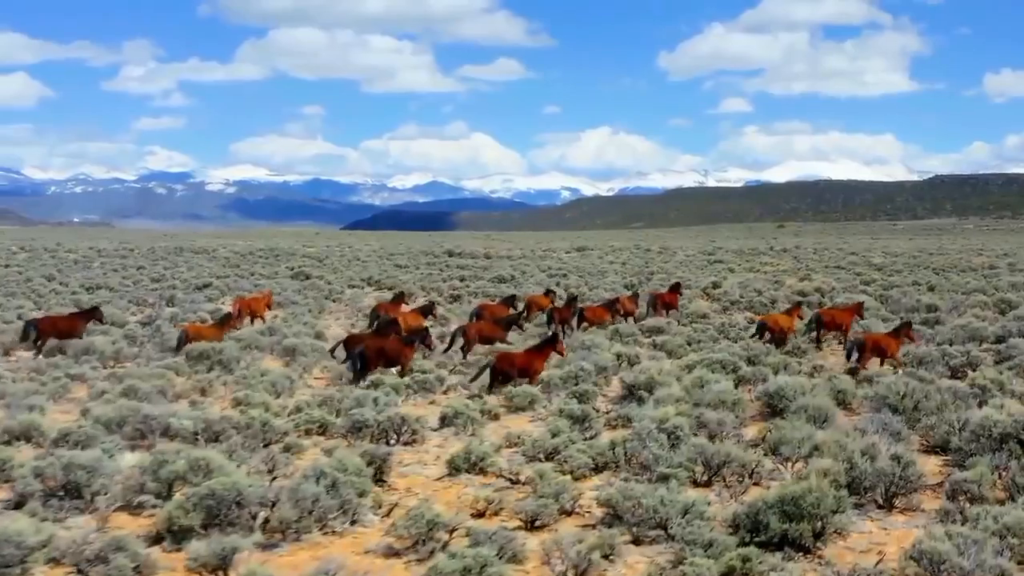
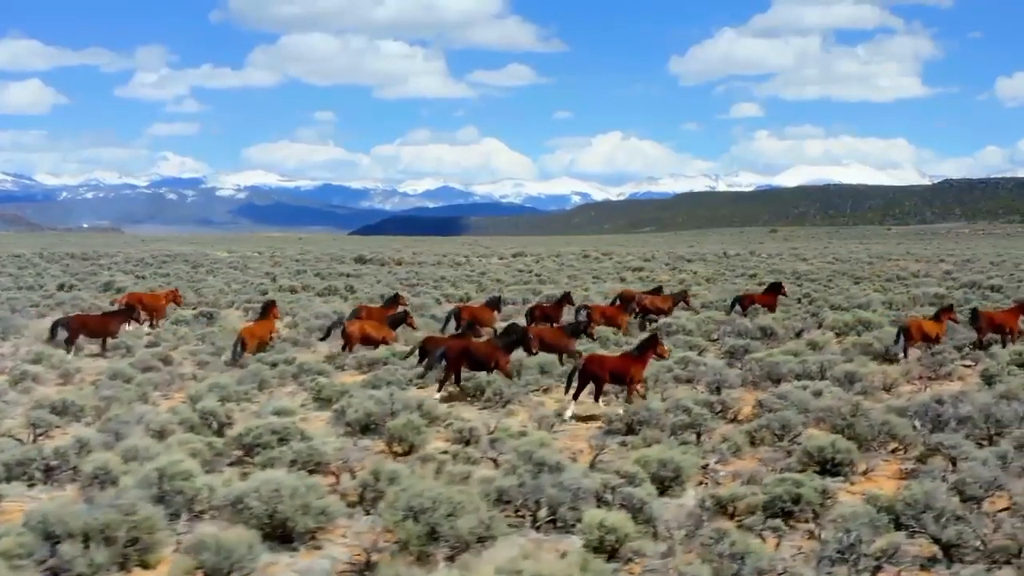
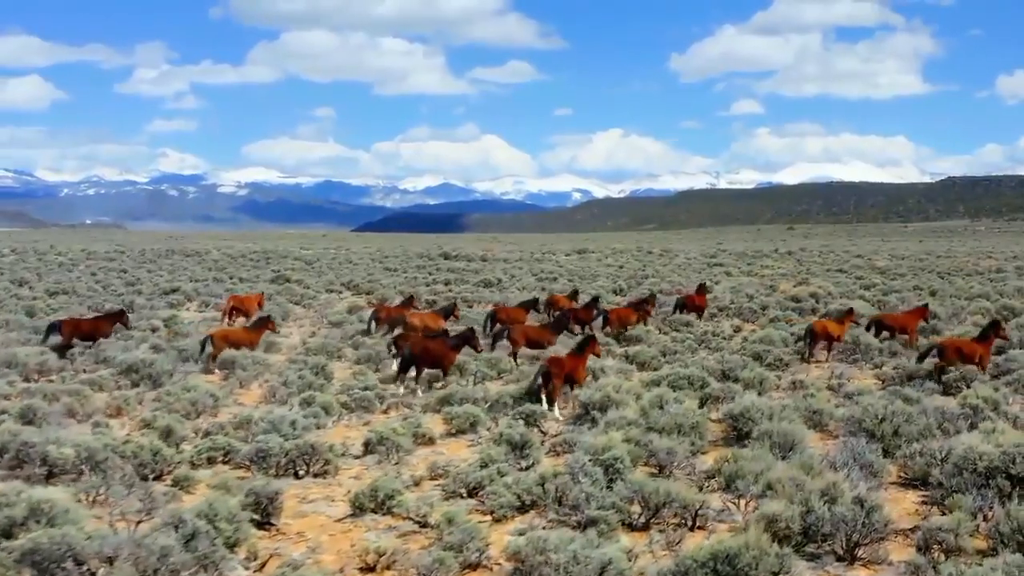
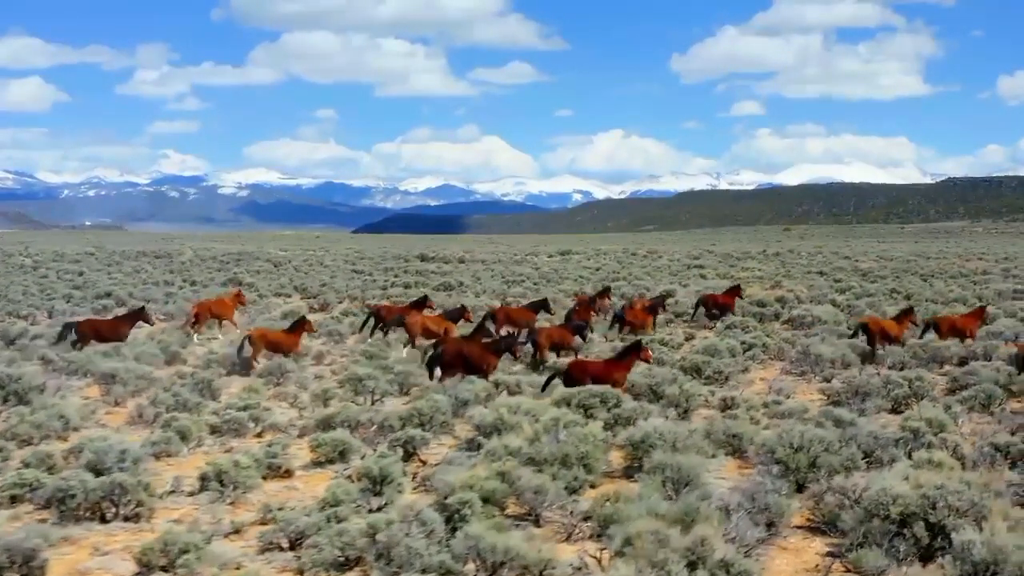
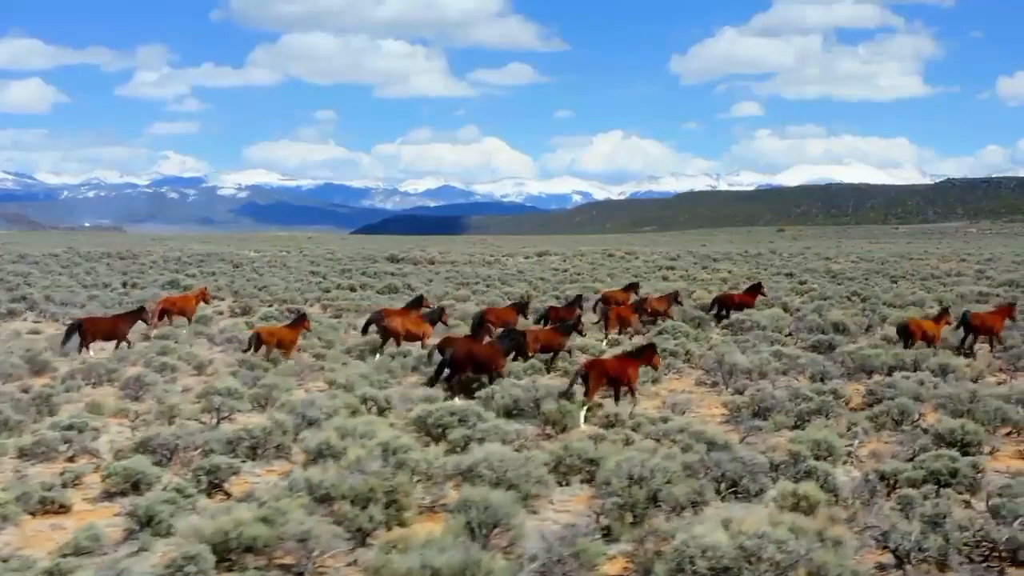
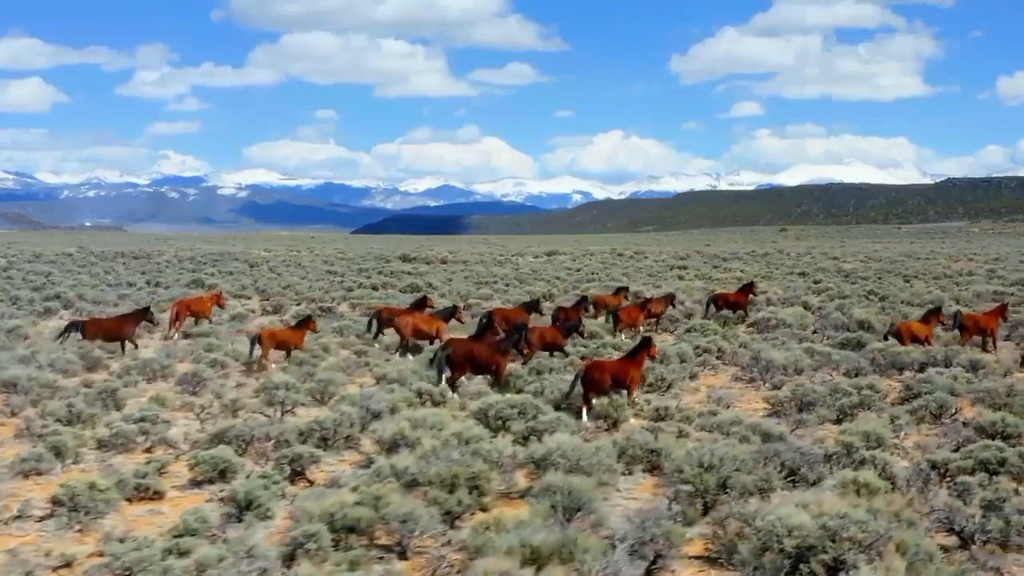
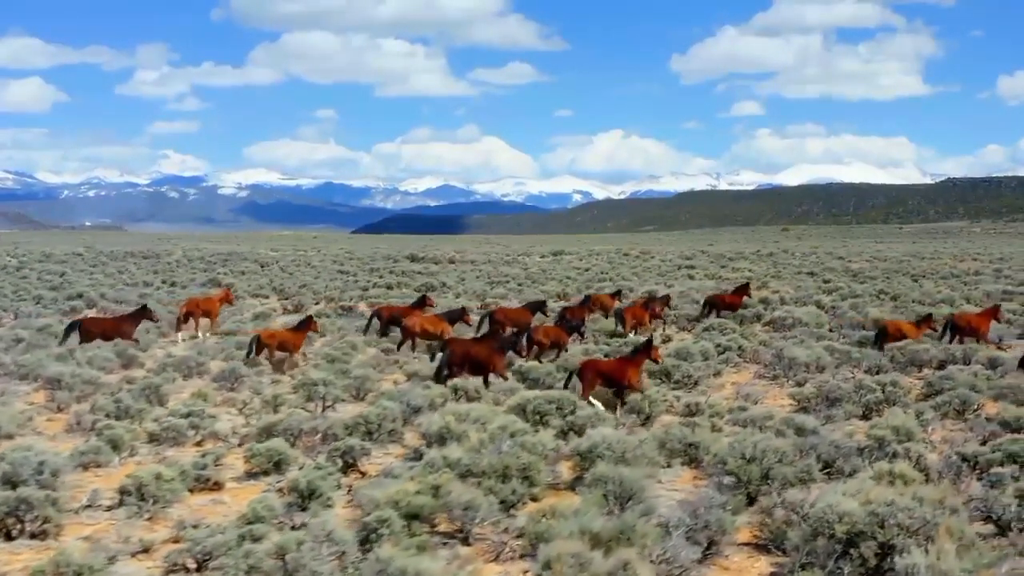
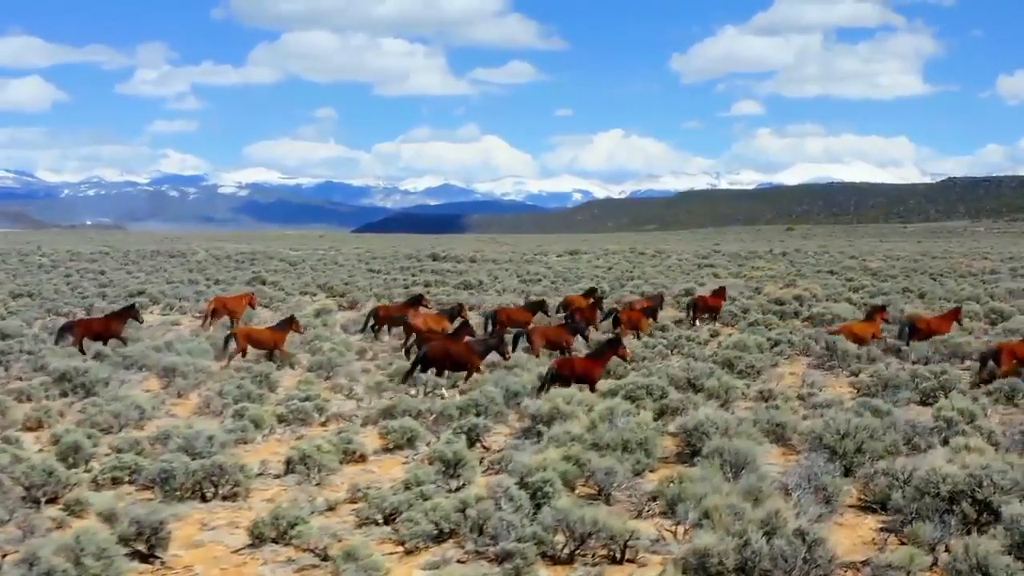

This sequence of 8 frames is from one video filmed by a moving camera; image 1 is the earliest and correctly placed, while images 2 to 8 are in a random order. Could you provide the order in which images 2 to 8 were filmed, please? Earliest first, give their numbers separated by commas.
3, 8, 4, 7, 6, 5, 2
